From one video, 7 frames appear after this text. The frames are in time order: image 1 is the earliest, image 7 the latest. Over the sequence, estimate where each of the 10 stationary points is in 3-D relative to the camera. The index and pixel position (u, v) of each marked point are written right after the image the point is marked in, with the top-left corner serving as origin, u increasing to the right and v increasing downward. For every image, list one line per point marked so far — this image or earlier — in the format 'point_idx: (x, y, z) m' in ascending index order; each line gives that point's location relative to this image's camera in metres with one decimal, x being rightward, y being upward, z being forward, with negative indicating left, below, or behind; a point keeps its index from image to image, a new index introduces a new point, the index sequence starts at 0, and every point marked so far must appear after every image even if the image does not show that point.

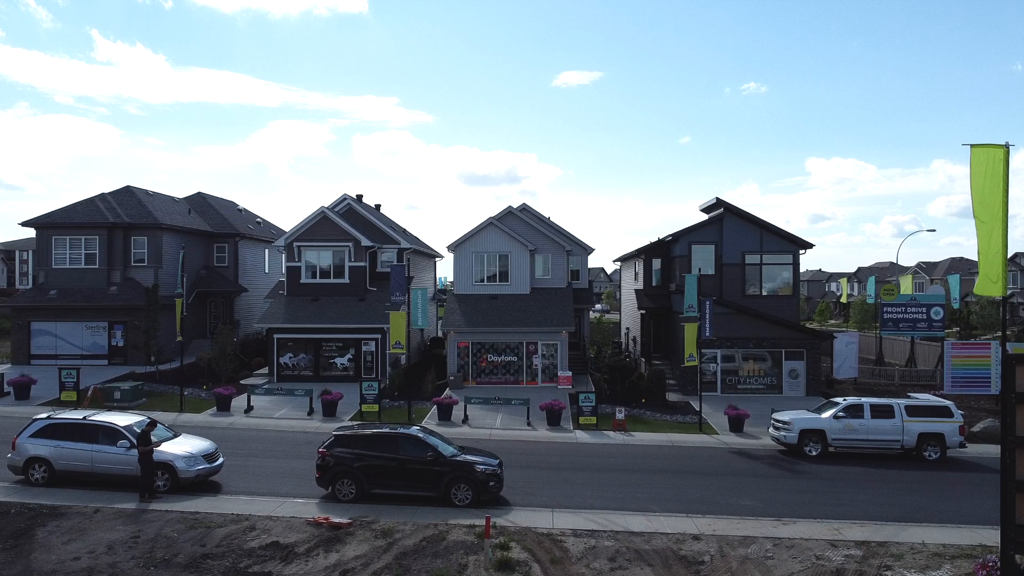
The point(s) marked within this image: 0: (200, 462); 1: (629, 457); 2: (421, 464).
0: (-8.3, -4.6, +15.1) m
1: (+4.1, -5.9, +19.8) m
2: (-2.3, -4.5, +14.5) m
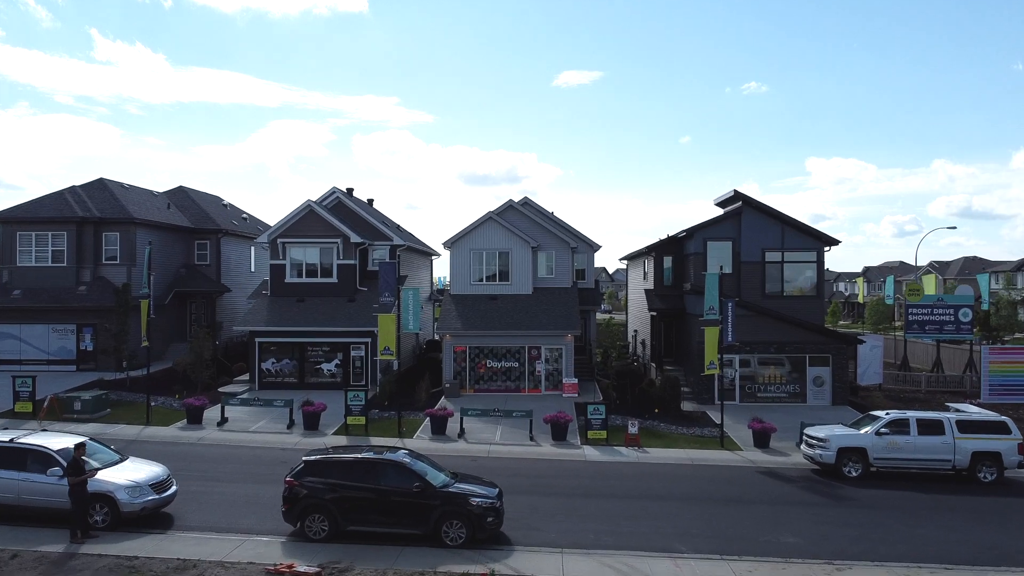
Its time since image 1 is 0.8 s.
0: (-8.2, -4.6, +12.8) m
1: (+4.1, -5.9, +17.6) m
2: (-2.3, -4.5, +12.3) m
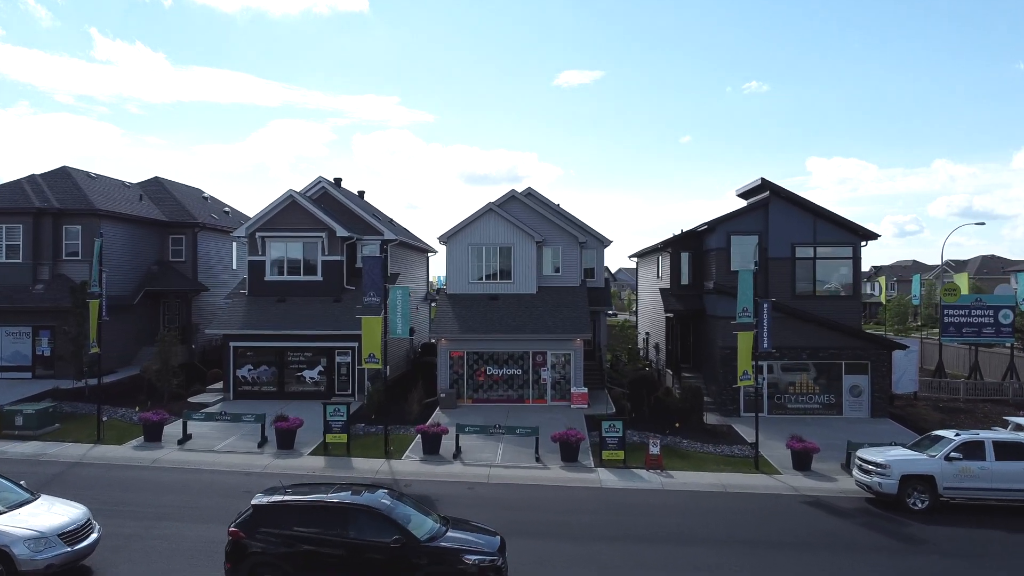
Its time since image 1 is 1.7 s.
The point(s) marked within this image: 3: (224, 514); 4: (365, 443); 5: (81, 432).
0: (-8.1, -4.6, +10.1) m
1: (+4.2, -5.9, +14.8) m
2: (-2.2, -4.5, +9.5) m
3: (-6.9, -5.4, +13.6) m
4: (-5.0, -5.3, +19.3) m
5: (-14.7, -4.9, +19.3) m
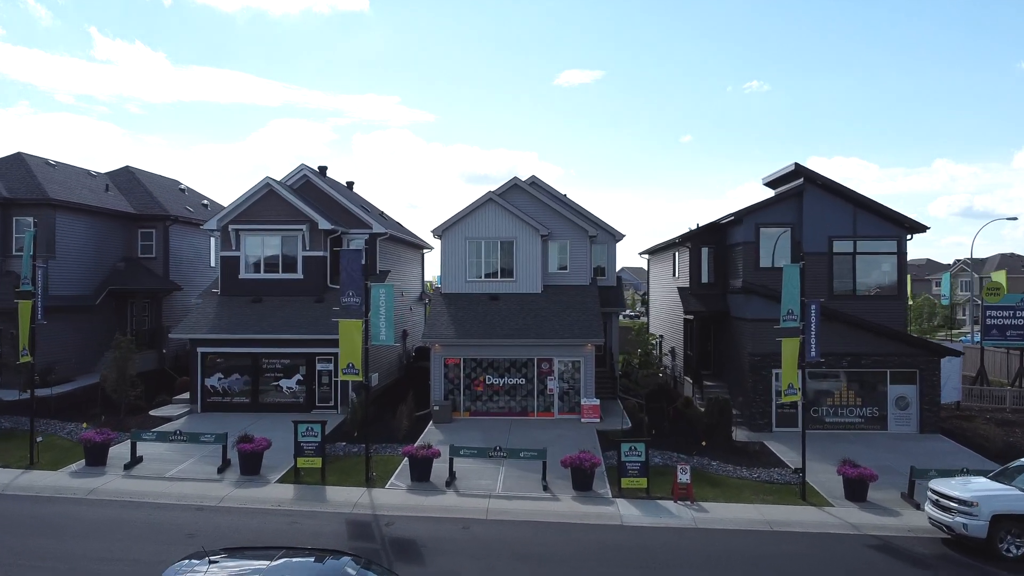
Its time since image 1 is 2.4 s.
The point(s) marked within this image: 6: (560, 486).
0: (-8.1, -4.5, +7.4) m
1: (+4.3, -5.8, +12.1) m
2: (-2.1, -4.4, +6.8) m
3: (-6.8, -5.3, +10.9) m
4: (-4.9, -5.2, +16.6) m
5: (-14.6, -4.9, +16.6) m
6: (+1.3, -5.5, +15.7) m
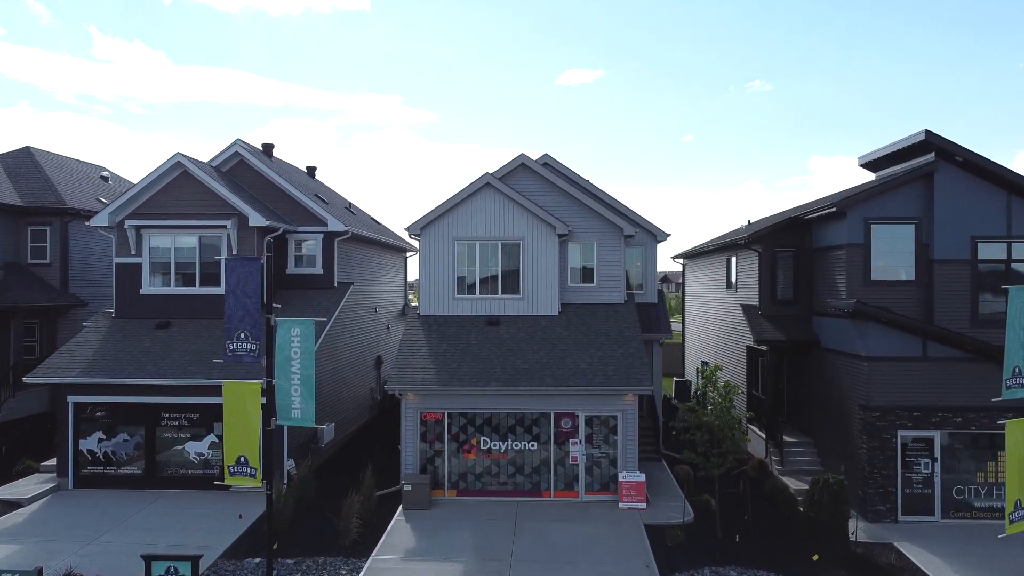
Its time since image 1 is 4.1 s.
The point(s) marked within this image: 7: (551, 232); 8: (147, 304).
0: (-7.9, -5.1, +0.7) m
1: (+4.5, -6.4, +5.4) m
2: (-2.0, -5.0, +0.2) m
3: (-6.7, -6.0, +4.2) m
4: (-4.7, -5.8, +9.9) m
5: (-14.4, -5.5, +10.0) m
6: (+1.5, -6.1, +9.0) m
7: (+1.2, +1.7, +17.1) m
8: (-11.3, -0.5, +17.6) m
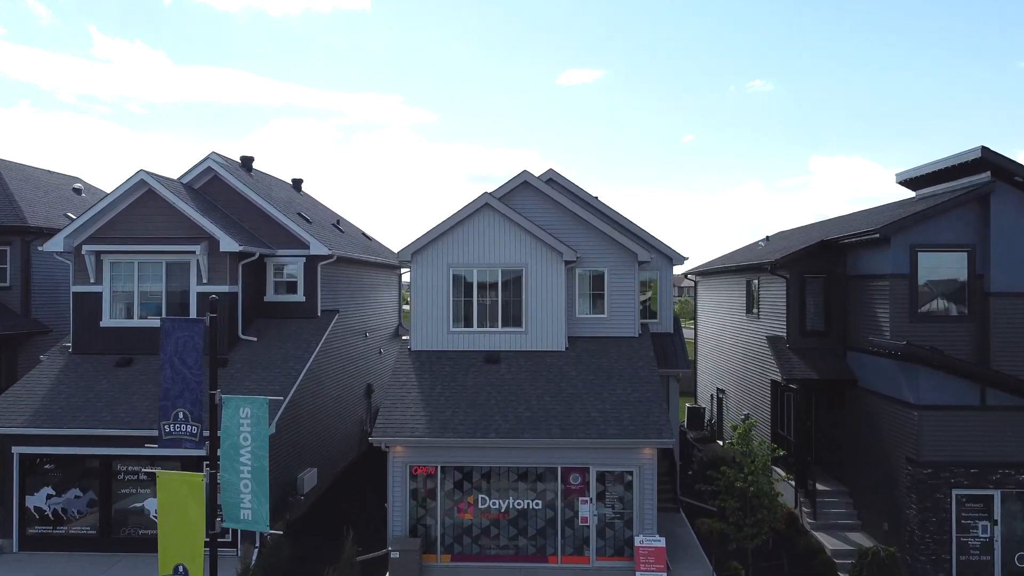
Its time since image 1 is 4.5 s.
0: (-7.9, -6.0, -1.0) m
1: (+4.5, -7.3, +3.7) m
2: (-2.0, -5.9, -1.6) m
3: (-6.6, -6.8, +2.4) m
4: (-4.7, -6.7, +8.2) m
5: (-14.4, -6.3, +8.2) m
6: (+1.5, -7.0, +7.3) m
7: (+1.2, +0.8, +15.3) m
8: (-11.3, -1.4, +15.8) m
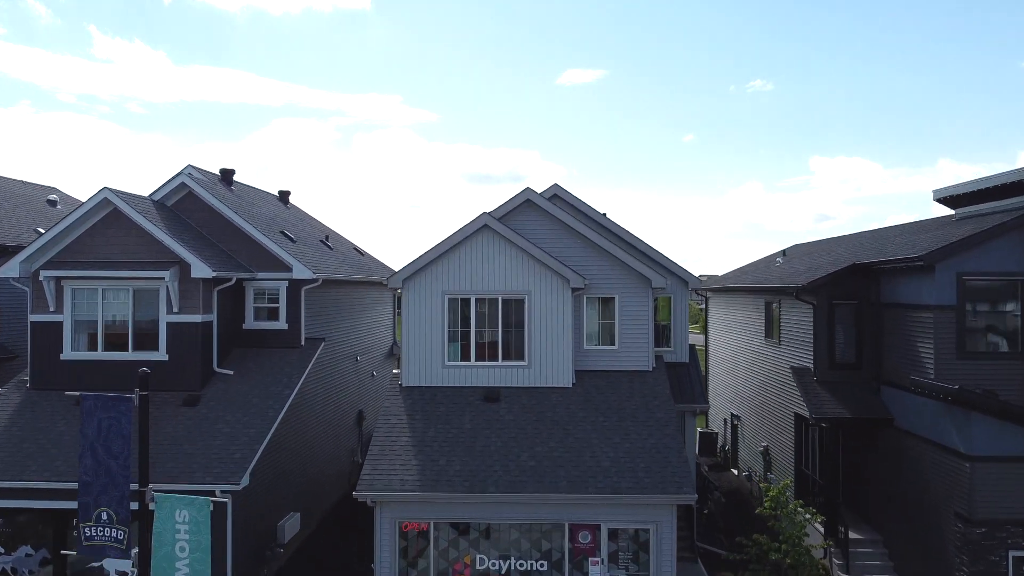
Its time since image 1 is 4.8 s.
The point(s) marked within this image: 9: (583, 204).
0: (-7.9, -6.8, -2.4) m
1: (+4.5, -8.0, +2.2) m
2: (-1.9, -6.7, -3.0) m
3: (-6.6, -7.6, +1.0) m
4: (-4.7, -7.4, +6.7) m
5: (-14.4, -7.1, +6.8) m
6: (+1.5, -7.7, +5.9) m
7: (+1.2, 0.0, +13.9) m
8: (-11.2, -2.1, +14.4) m
9: (+2.1, +2.5, +17.1) m
